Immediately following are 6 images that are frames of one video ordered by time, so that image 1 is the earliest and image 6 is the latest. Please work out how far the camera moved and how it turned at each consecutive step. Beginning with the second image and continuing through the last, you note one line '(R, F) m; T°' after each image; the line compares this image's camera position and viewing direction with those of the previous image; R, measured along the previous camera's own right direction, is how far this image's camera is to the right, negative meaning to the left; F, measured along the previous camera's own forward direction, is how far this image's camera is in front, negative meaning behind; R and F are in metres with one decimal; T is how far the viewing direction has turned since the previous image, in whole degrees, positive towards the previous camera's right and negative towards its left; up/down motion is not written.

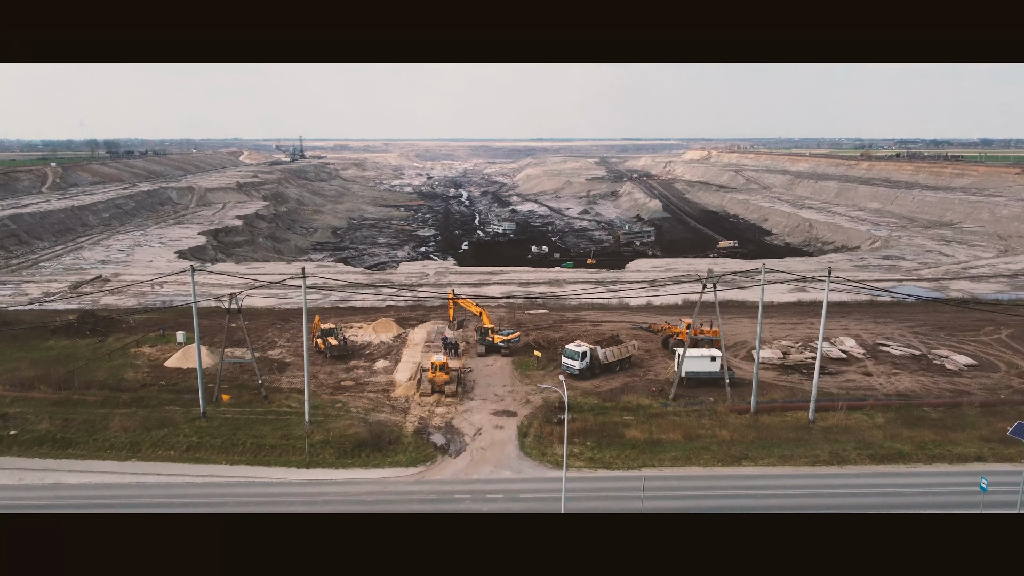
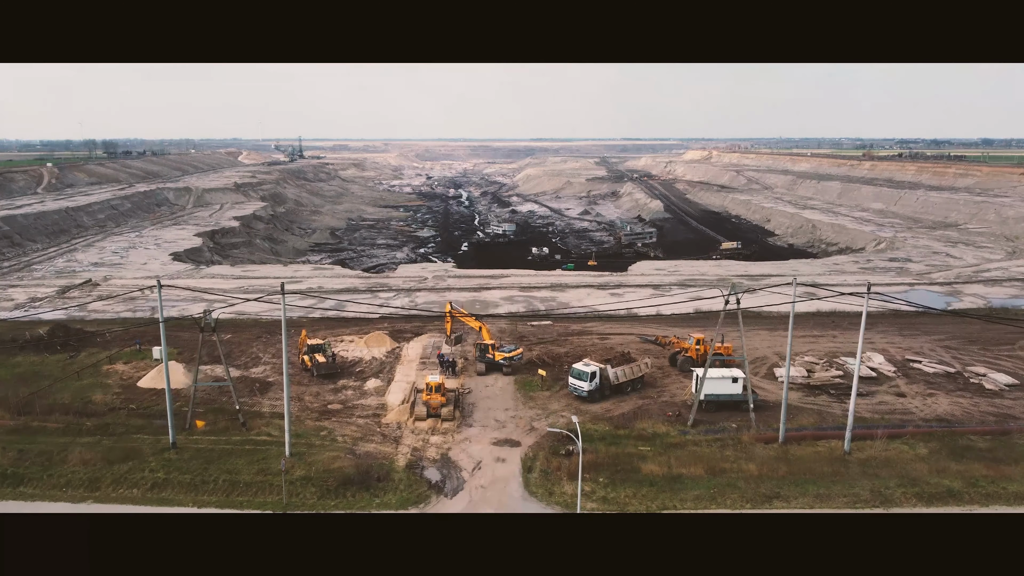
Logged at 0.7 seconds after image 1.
(0.0, +0.6) m; 0°
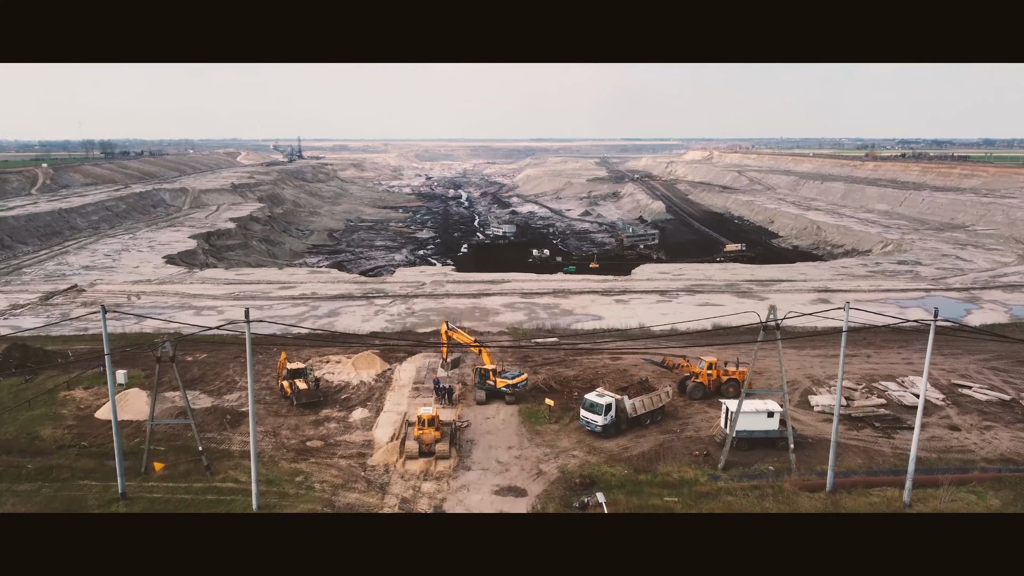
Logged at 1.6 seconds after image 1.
(0.0, +0.8) m; 0°
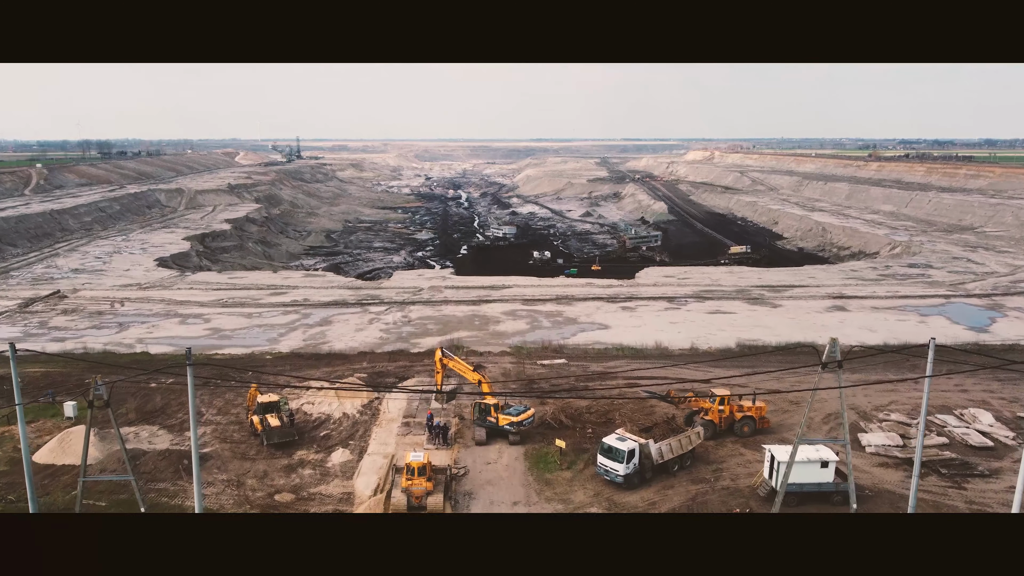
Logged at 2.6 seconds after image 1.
(0.0, +0.9) m; 0°
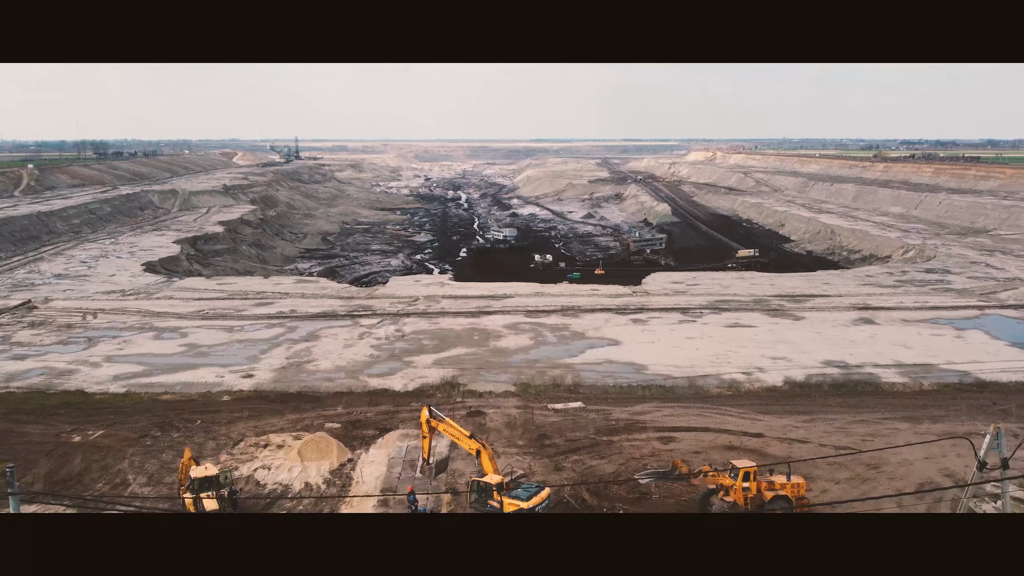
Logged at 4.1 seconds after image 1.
(-0.1, +1.4) m; 0°
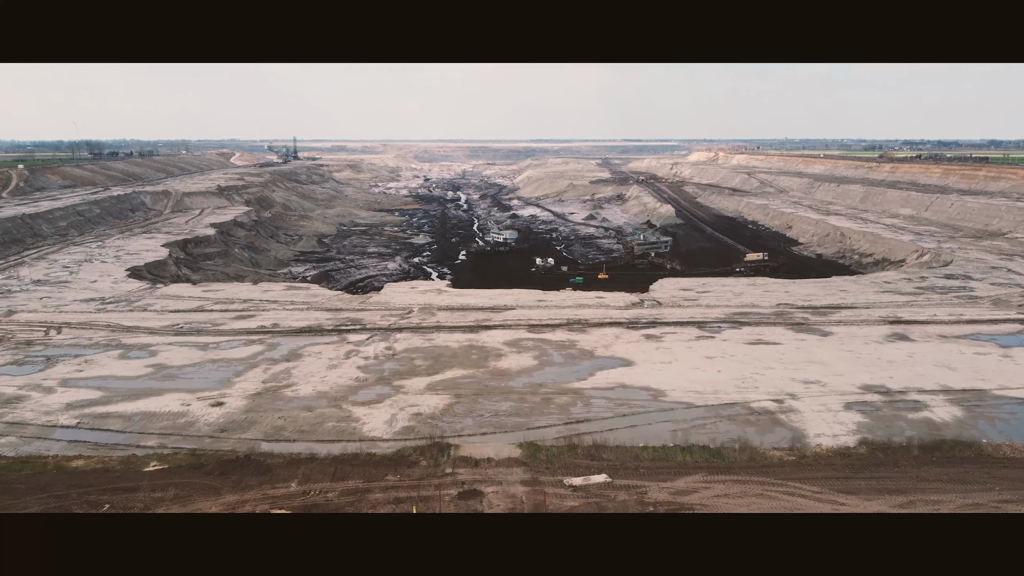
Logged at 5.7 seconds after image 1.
(0.0, +1.5) m; 0°
